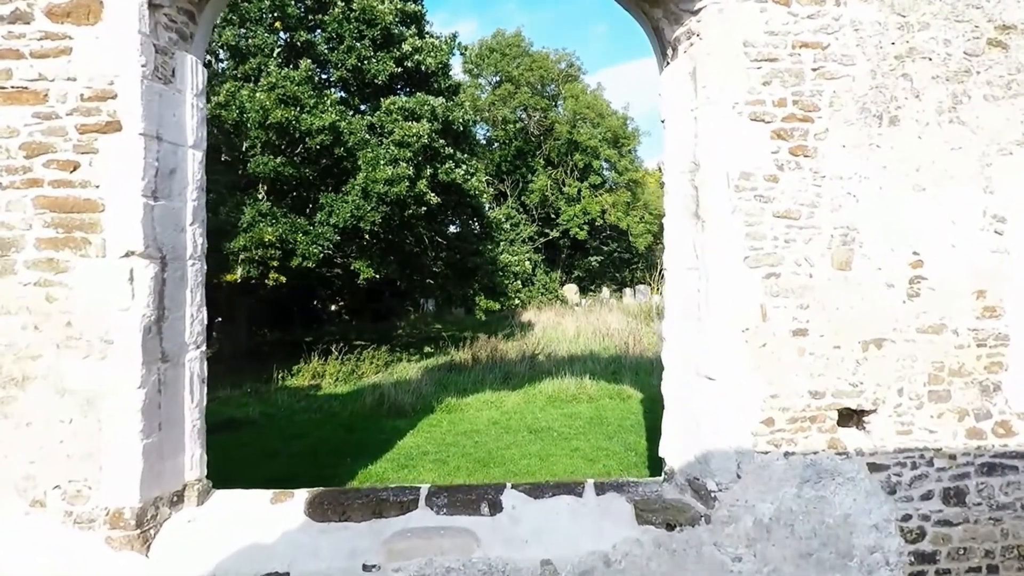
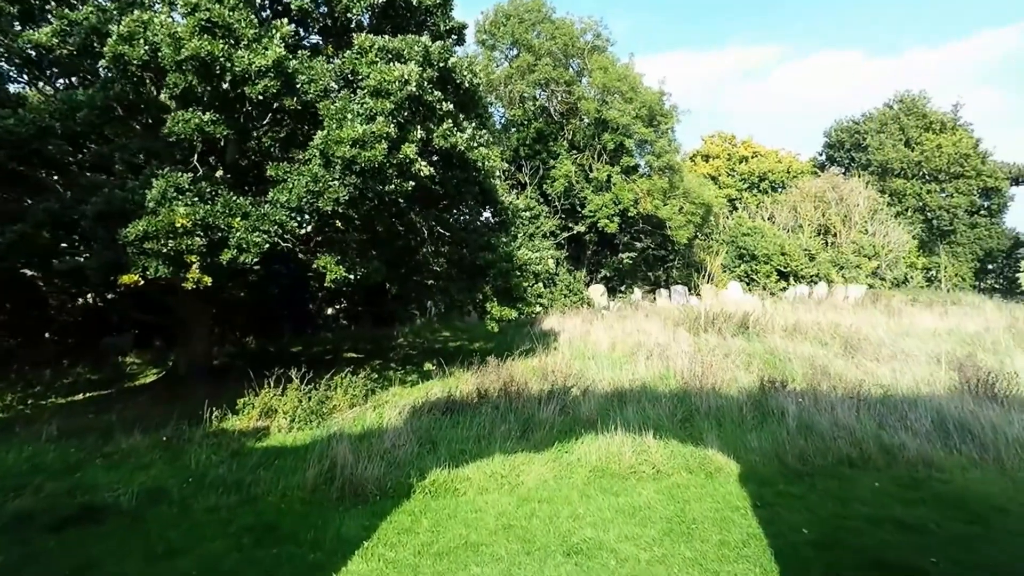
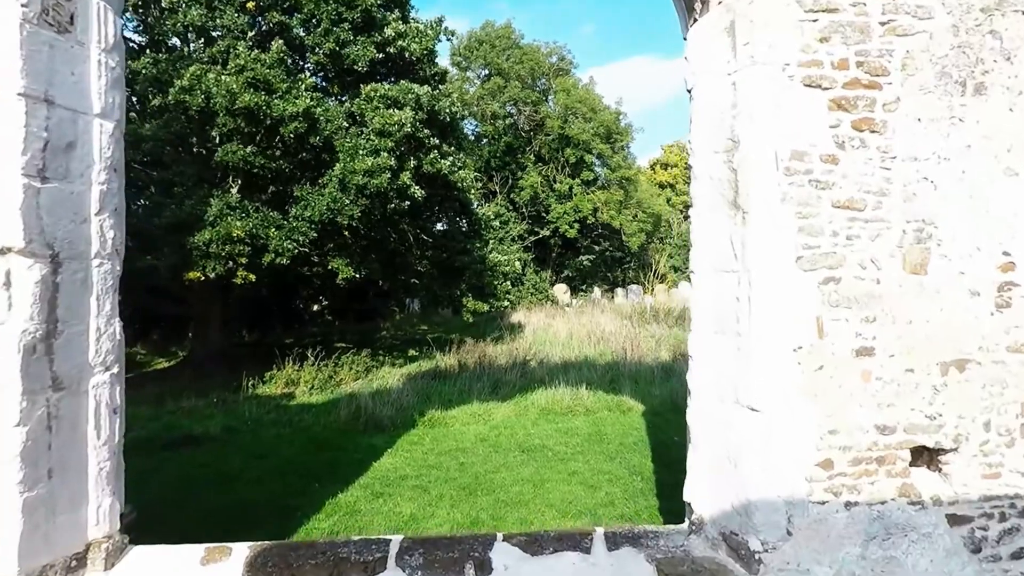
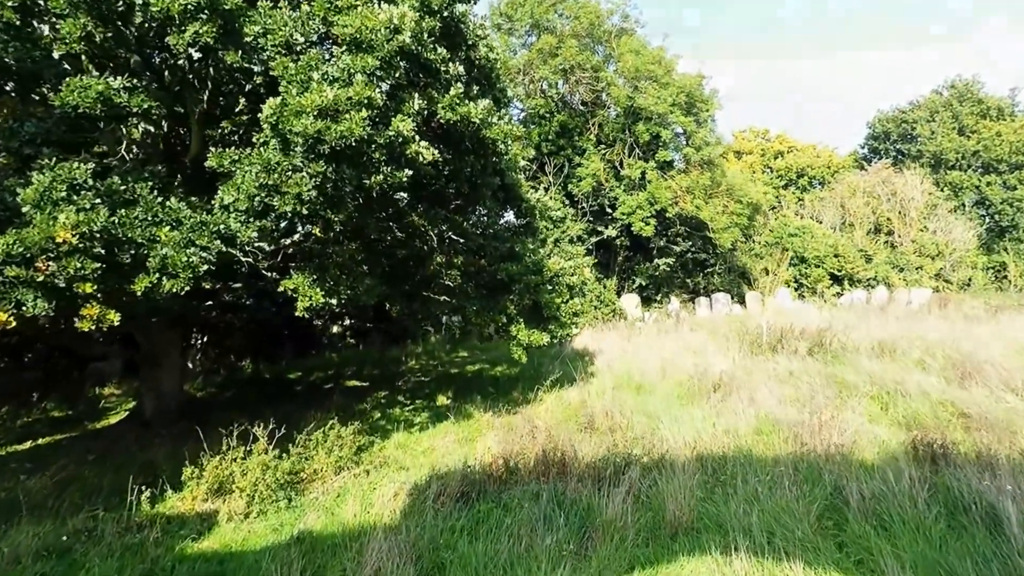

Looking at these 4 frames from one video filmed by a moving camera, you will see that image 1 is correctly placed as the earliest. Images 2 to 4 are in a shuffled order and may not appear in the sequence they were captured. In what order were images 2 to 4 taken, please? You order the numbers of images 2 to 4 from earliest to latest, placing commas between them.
3, 2, 4
